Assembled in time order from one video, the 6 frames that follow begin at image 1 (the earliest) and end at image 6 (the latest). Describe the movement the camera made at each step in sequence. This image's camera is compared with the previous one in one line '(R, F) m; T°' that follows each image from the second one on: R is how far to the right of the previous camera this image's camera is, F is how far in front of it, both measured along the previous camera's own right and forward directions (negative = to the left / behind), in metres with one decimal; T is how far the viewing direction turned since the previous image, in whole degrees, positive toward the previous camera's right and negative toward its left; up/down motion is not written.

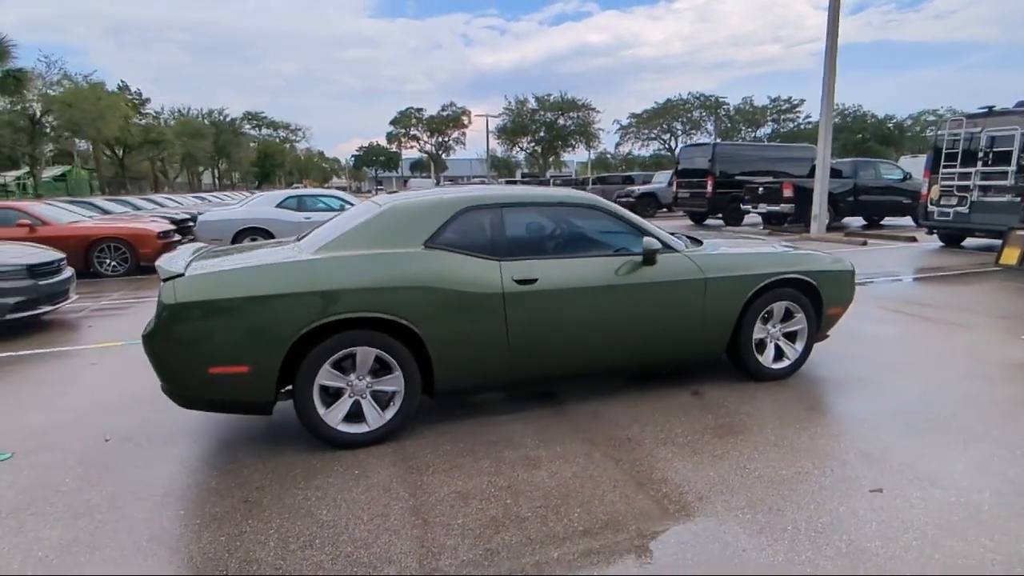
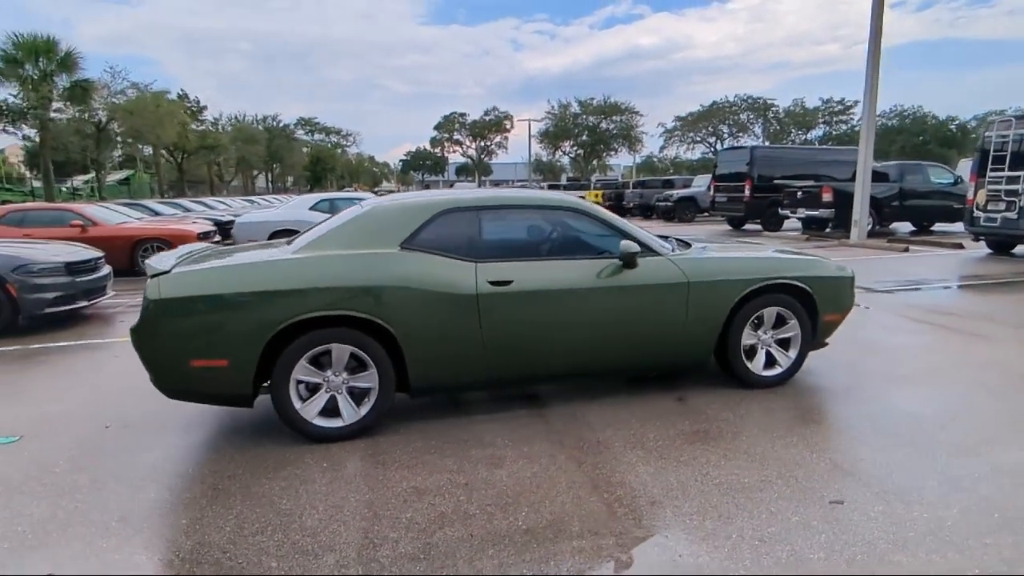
(+0.5, 0.0) m; -4°
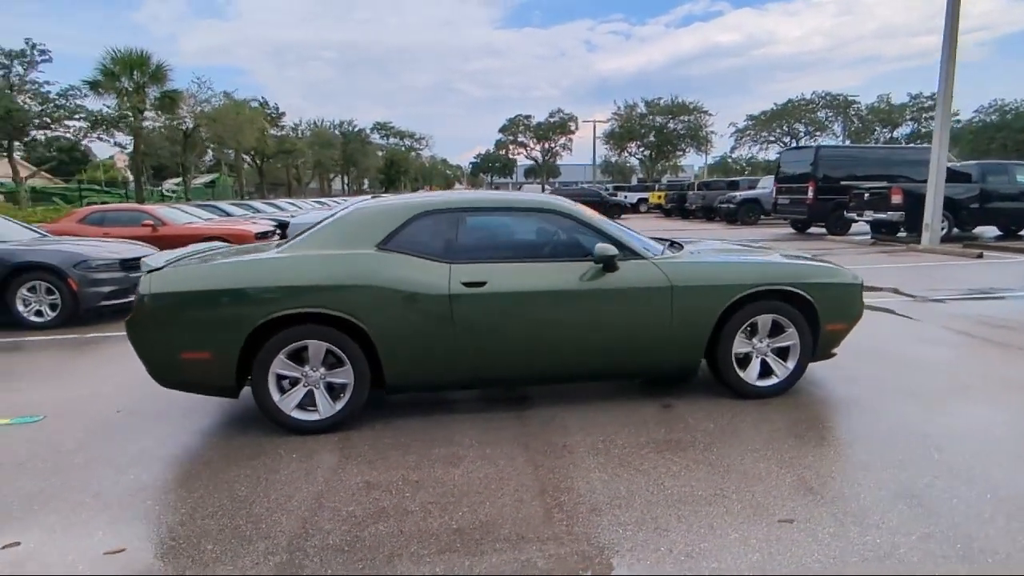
(+0.7, 0.0) m; -7°
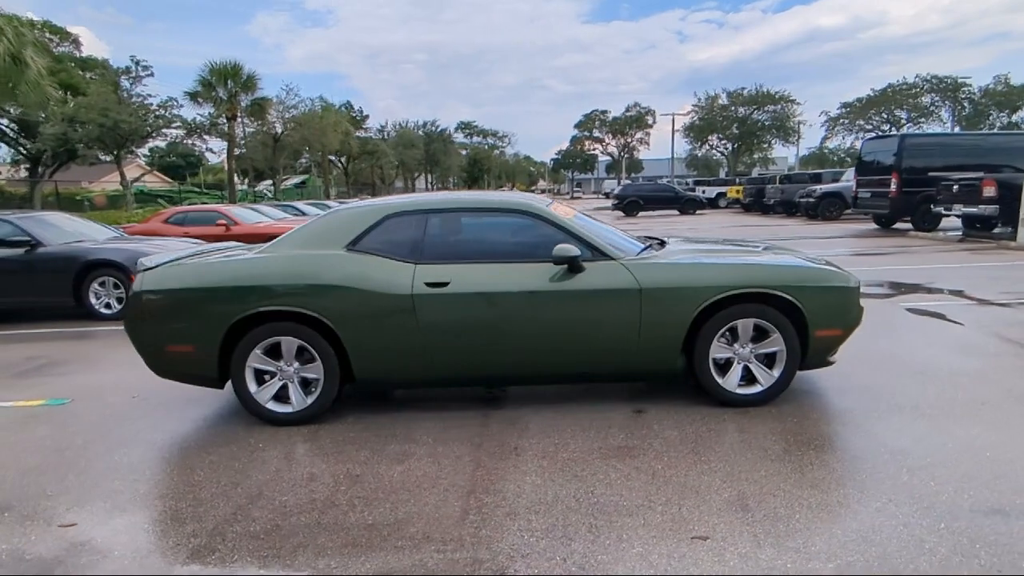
(+0.9, +0.1) m; -8°
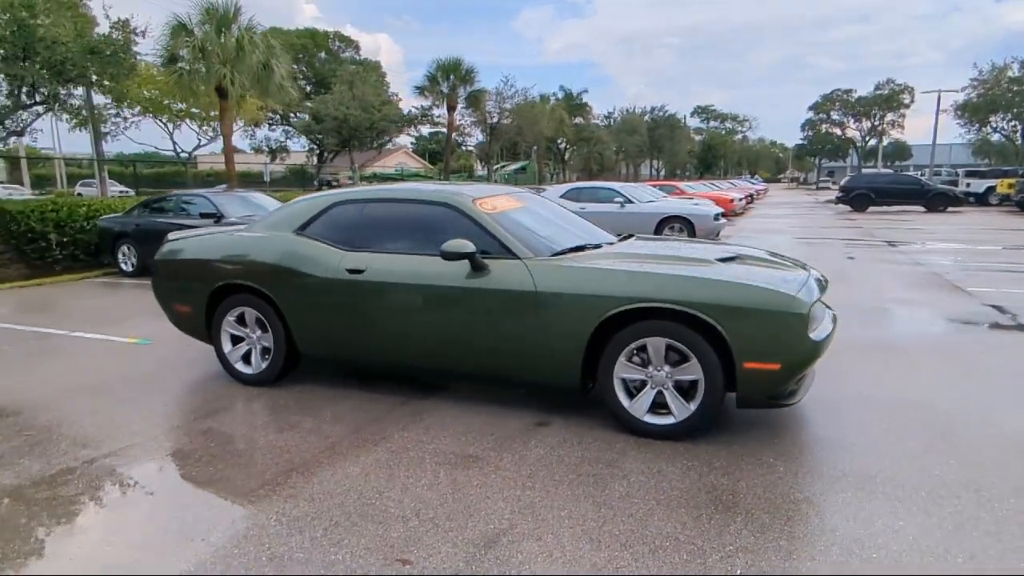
(+2.2, +0.6) m; -21°
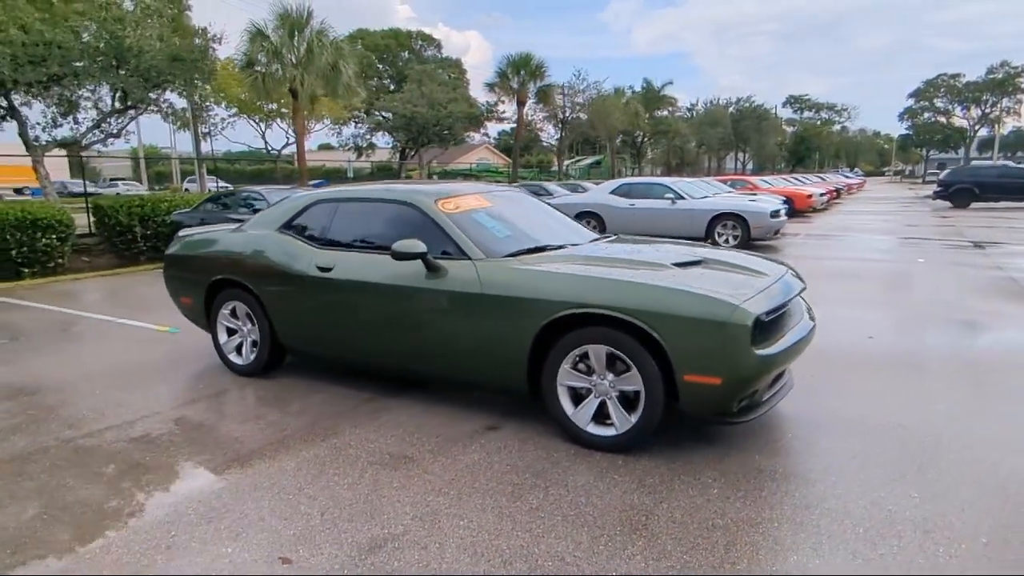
(+0.9, +0.1) m; -8°
